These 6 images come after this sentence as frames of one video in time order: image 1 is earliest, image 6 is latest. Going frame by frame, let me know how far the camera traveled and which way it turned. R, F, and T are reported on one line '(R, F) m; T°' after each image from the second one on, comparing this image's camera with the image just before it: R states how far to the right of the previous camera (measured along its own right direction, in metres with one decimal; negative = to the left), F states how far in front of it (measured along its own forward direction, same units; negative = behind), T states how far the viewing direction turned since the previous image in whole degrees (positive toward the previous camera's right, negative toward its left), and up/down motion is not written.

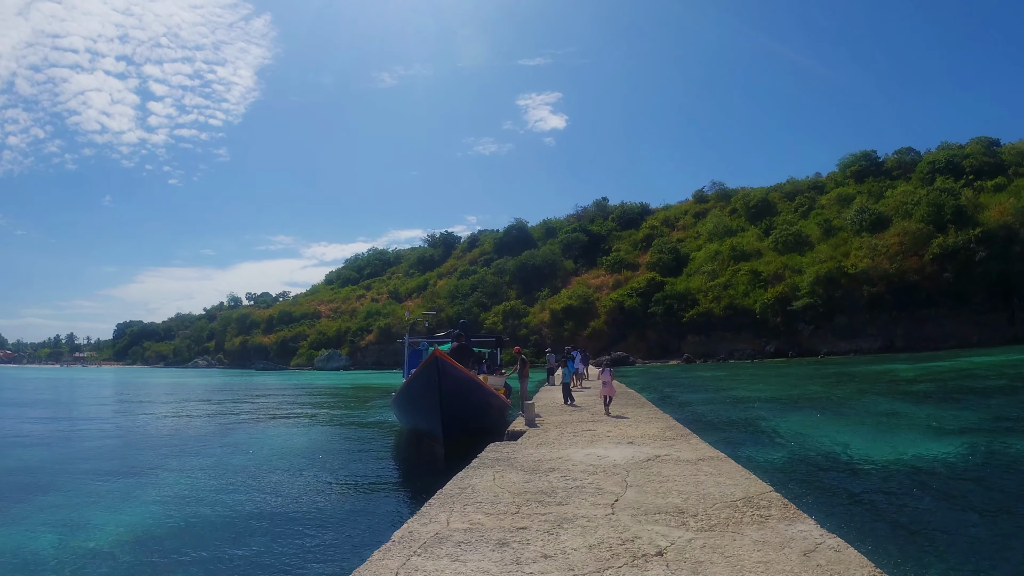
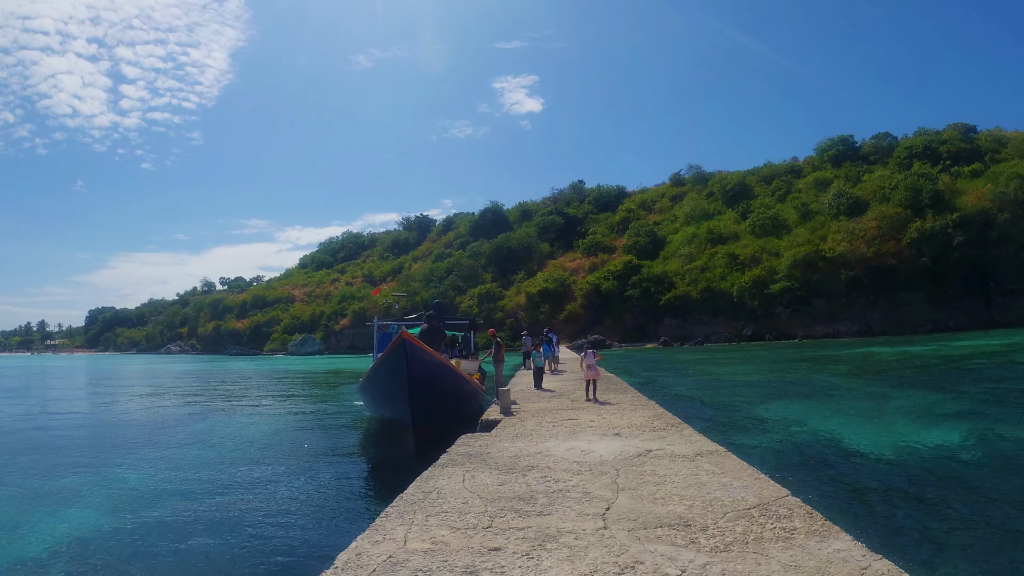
(0.0, +0.8) m; +2°
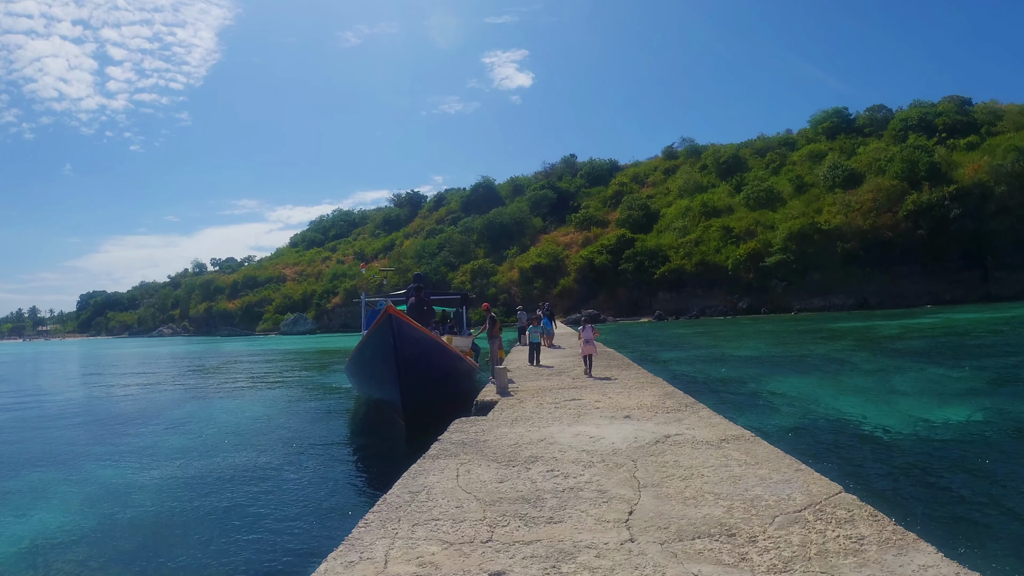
(0.0, +0.7) m; +1°
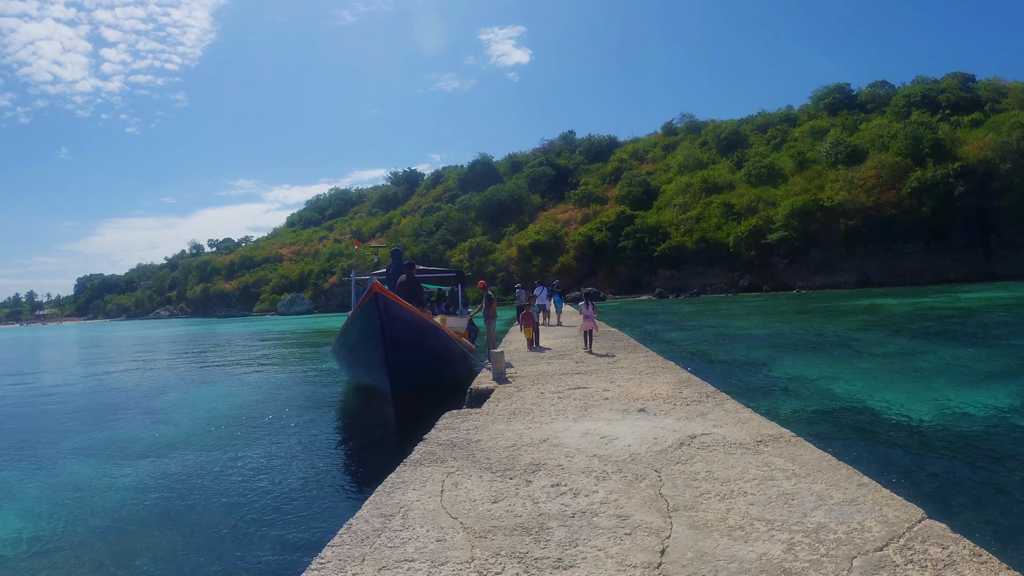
(0.0, +0.8) m; 0°
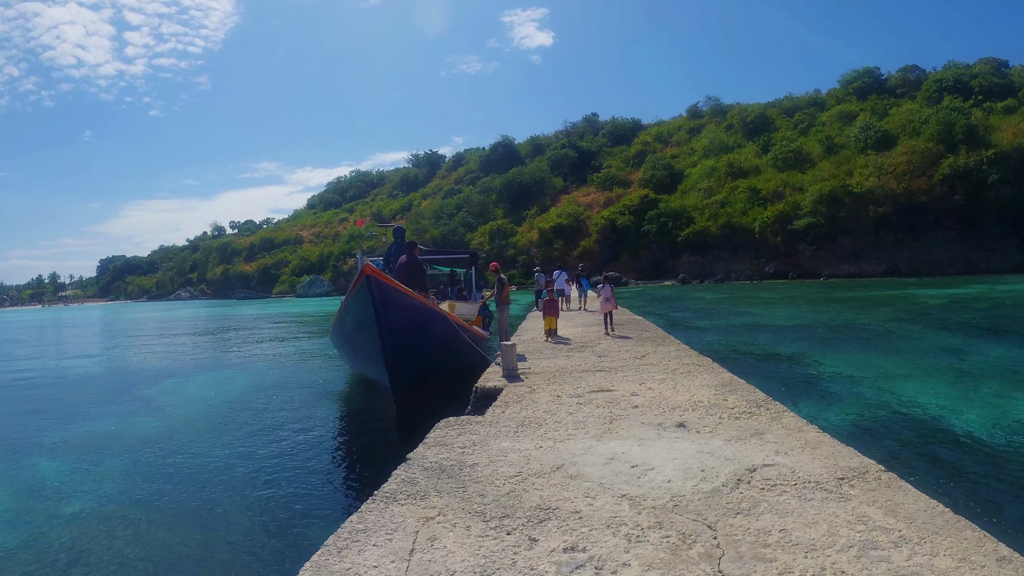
(+0.1, +1.0) m; -2°
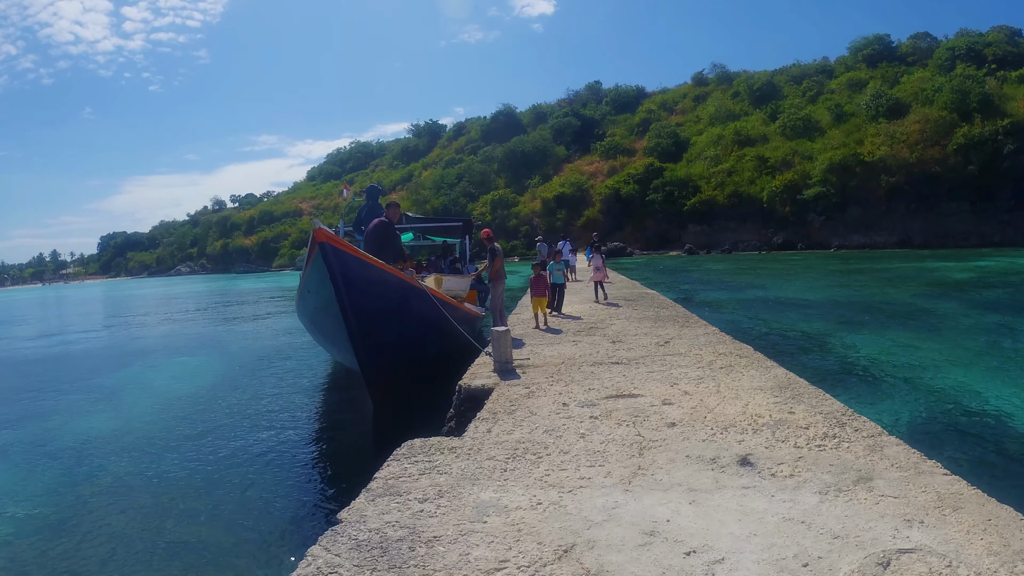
(+0.1, +1.4) m; 0°
